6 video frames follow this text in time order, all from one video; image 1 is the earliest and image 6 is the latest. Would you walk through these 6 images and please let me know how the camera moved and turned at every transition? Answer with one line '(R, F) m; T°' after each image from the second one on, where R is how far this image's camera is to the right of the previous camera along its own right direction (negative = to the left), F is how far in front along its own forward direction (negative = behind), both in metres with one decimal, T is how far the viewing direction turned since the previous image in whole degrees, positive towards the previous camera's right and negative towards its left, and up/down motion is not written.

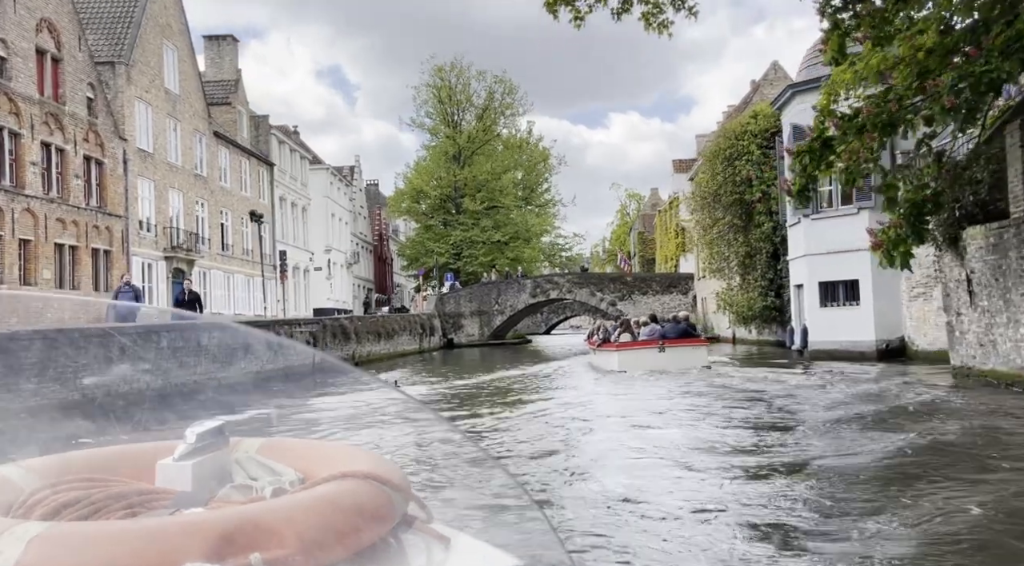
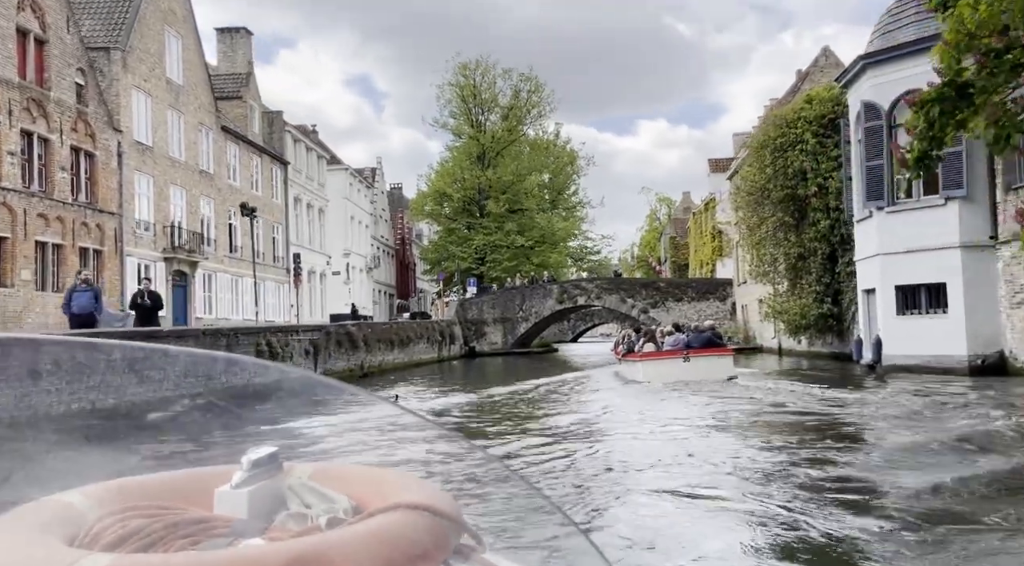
(-0.4, +0.4) m; +1°
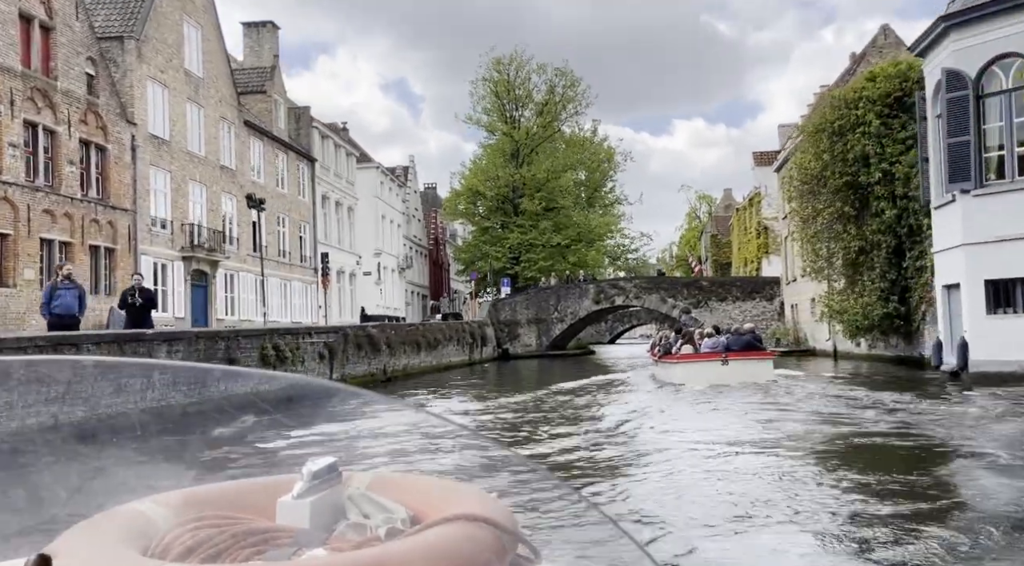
(-0.3, +0.3) m; -1°
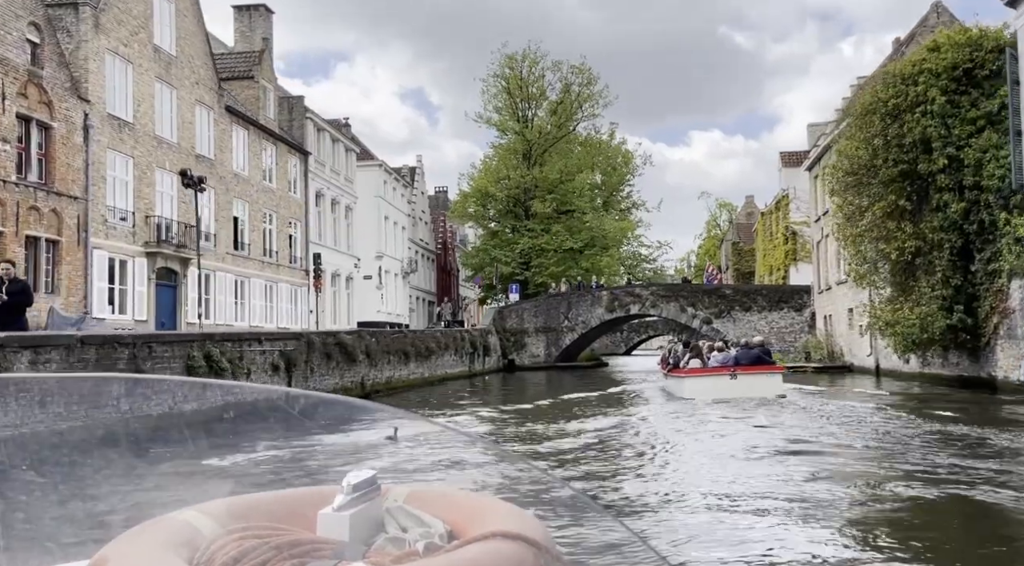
(-0.4, +0.5) m; +2°
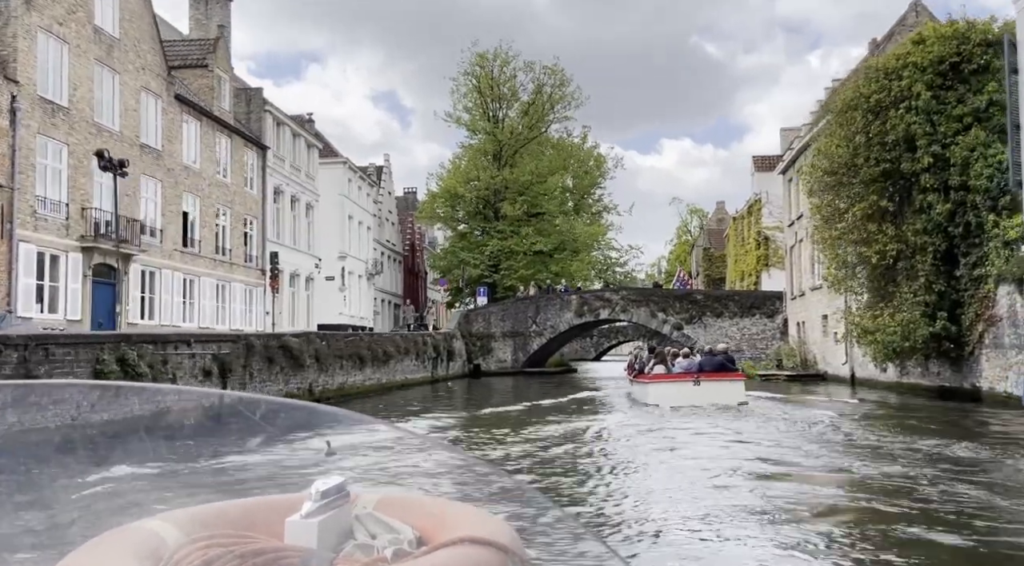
(-0.1, +0.2) m; +2°
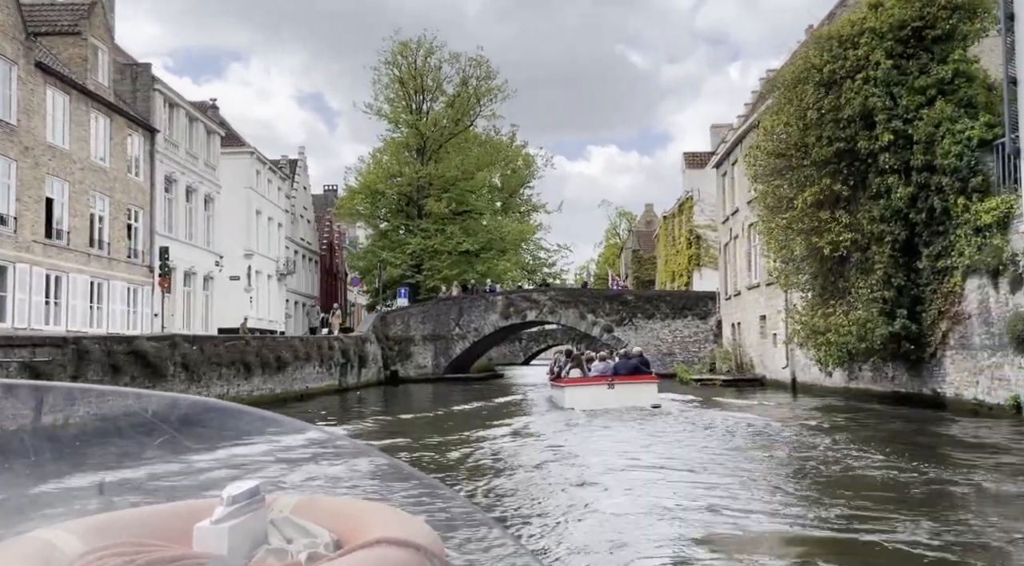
(-0.2, +0.4) m; +6°
